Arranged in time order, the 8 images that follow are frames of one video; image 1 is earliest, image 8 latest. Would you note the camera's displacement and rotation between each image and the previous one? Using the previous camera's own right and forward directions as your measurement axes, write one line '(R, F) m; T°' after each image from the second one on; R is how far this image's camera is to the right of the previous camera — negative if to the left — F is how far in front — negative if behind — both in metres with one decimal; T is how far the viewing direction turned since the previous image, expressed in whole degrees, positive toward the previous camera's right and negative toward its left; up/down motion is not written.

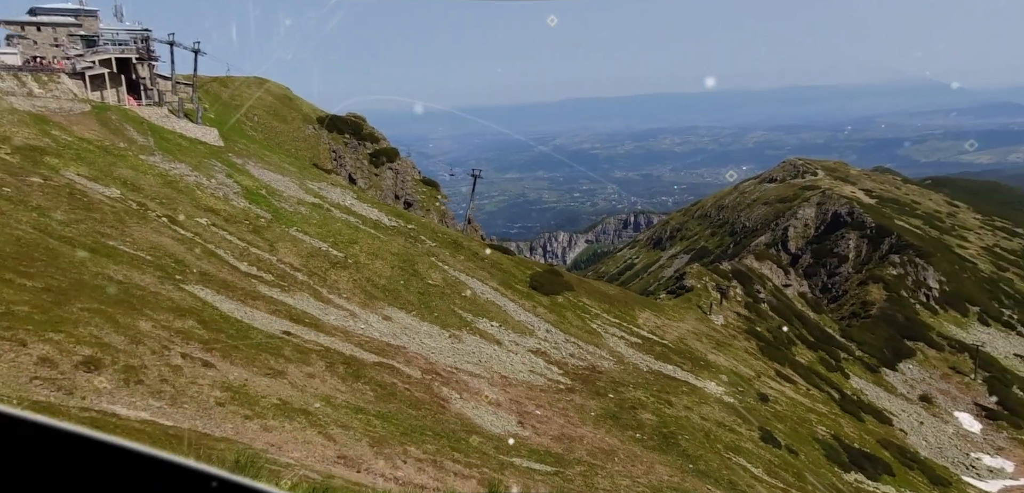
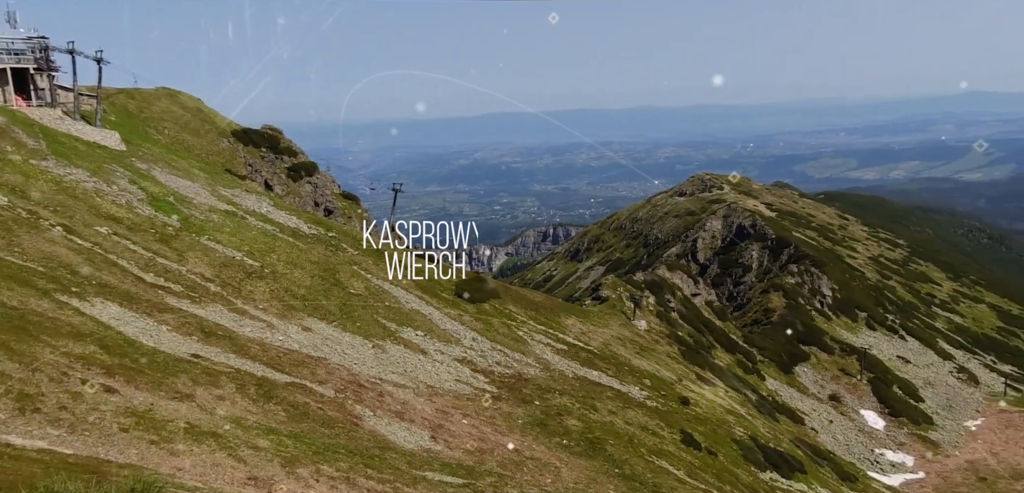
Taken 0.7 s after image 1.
(0.0, +1.3) m; +5°
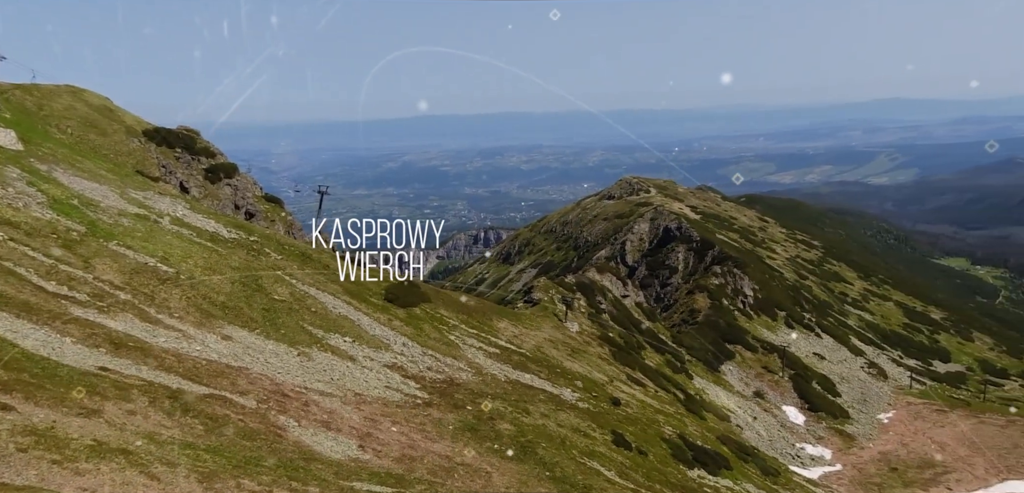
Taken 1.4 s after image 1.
(+0.1, +1.0) m; +4°
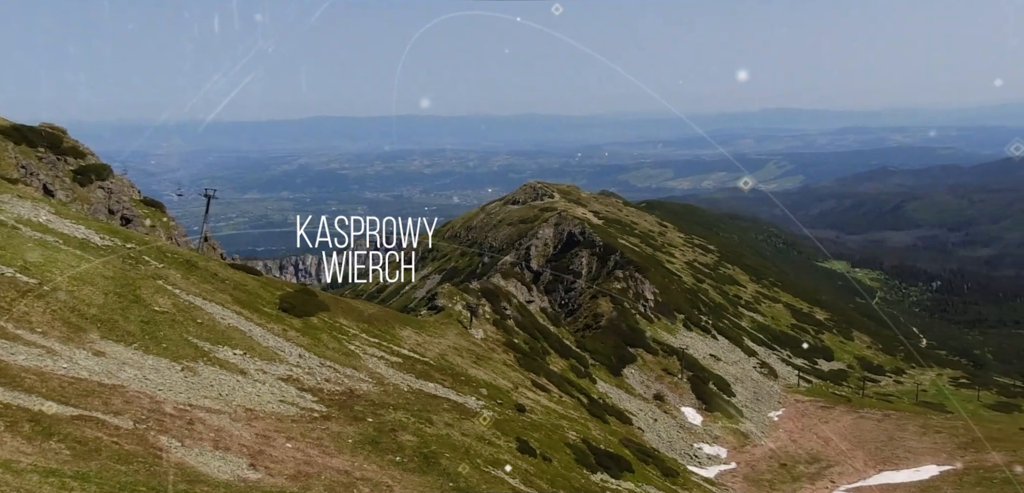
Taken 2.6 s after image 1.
(+0.2, +1.8) m; +6°
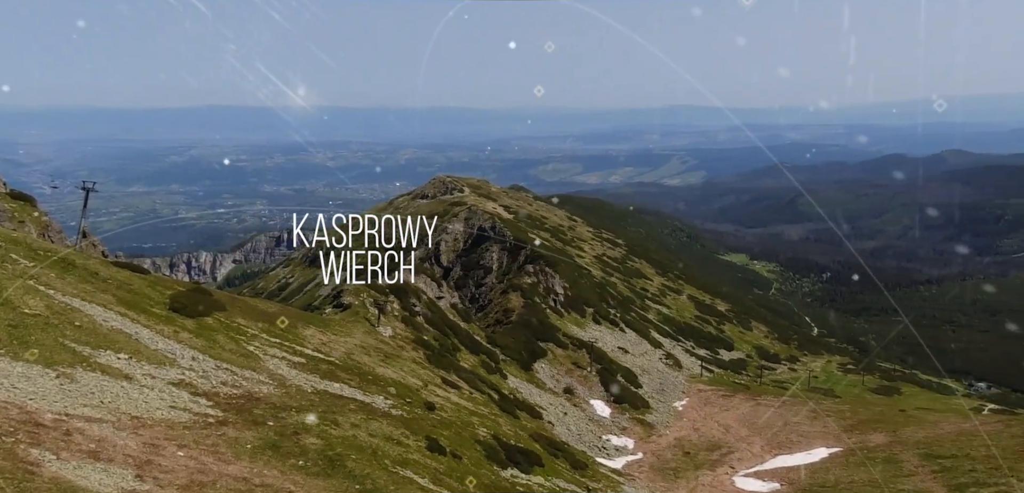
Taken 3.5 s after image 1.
(+0.3, +1.7) m; +6°
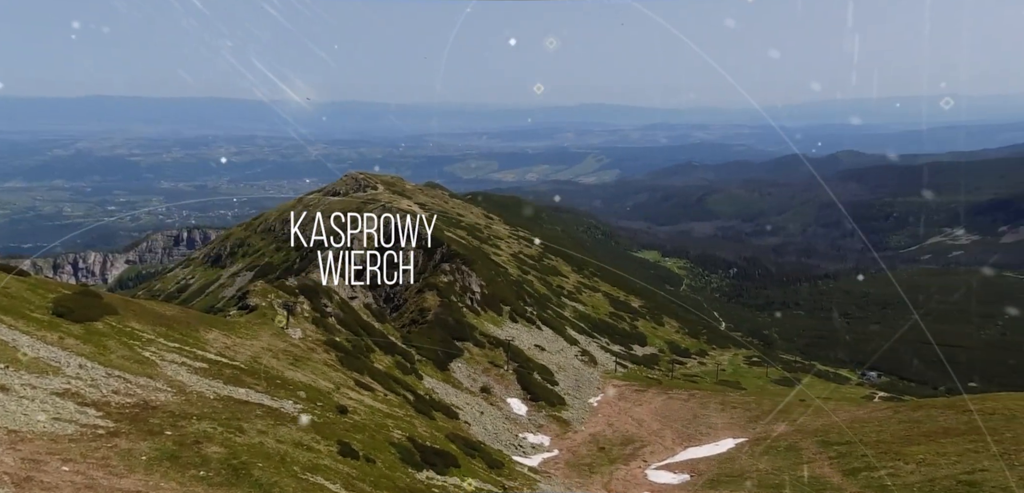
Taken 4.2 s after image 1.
(+0.4, +1.8) m; +5°
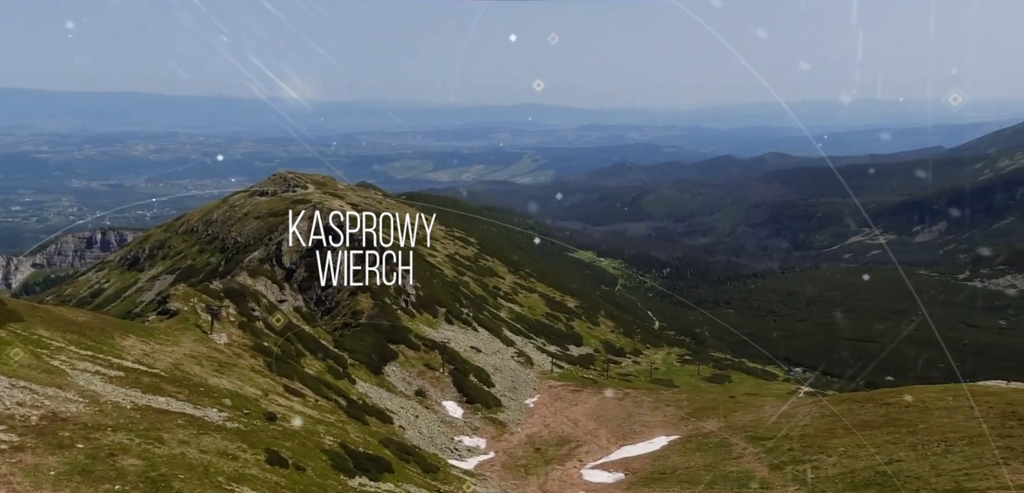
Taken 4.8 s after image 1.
(+0.3, +1.7) m; +4°
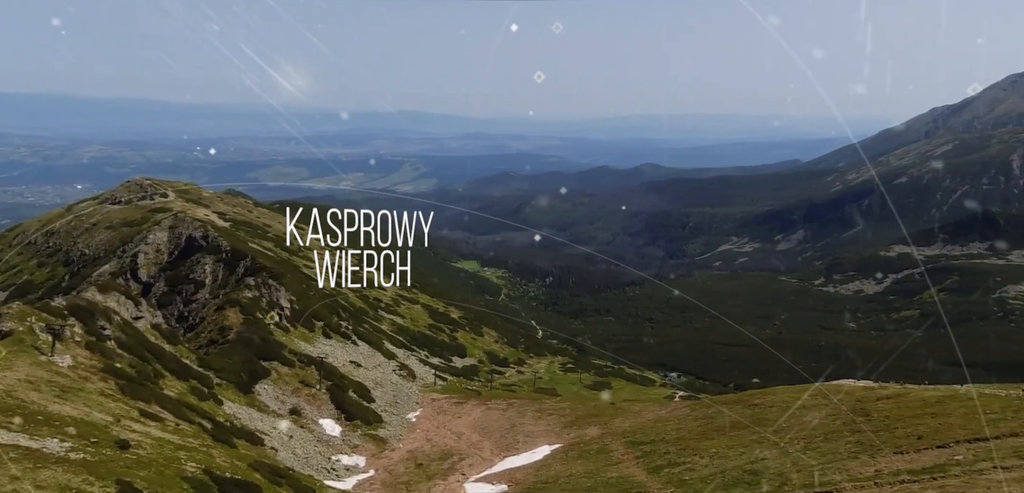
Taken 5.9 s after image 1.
(+0.8, +3.8) m; +8°
